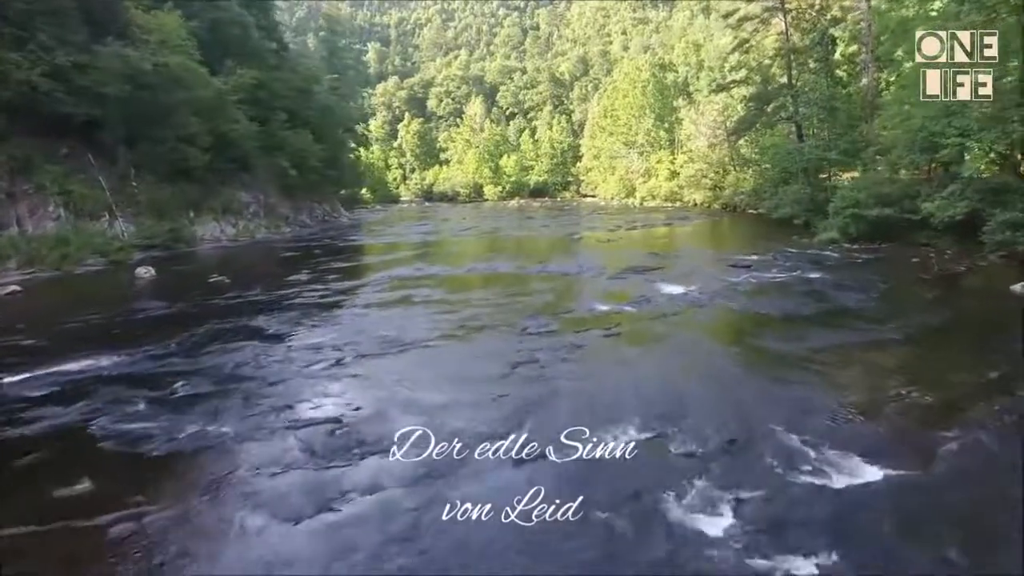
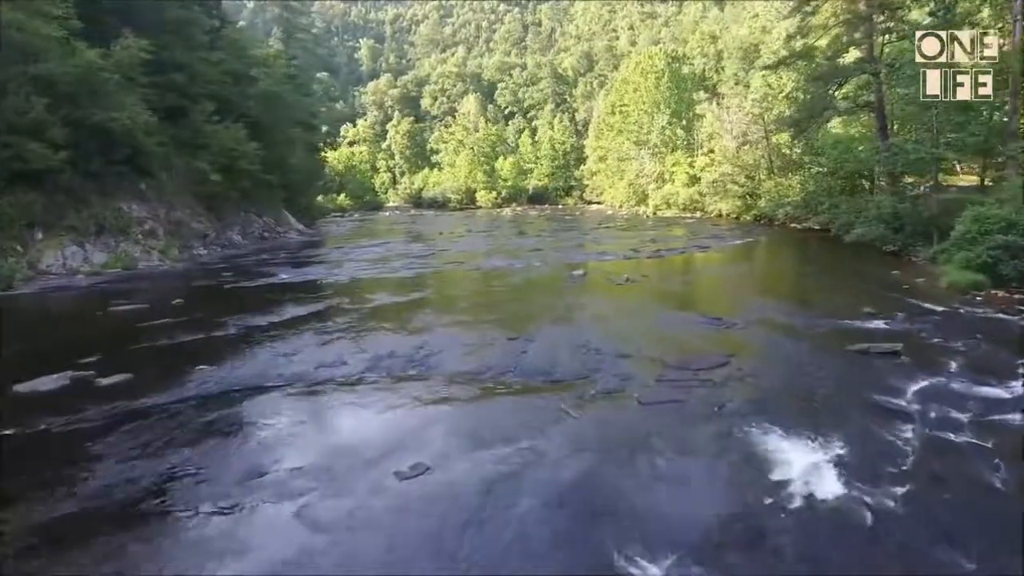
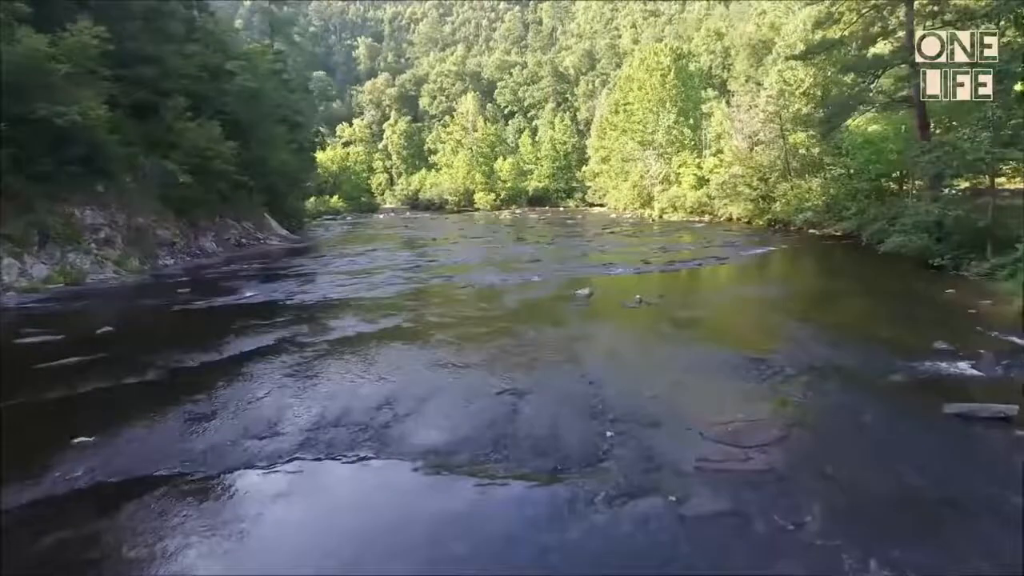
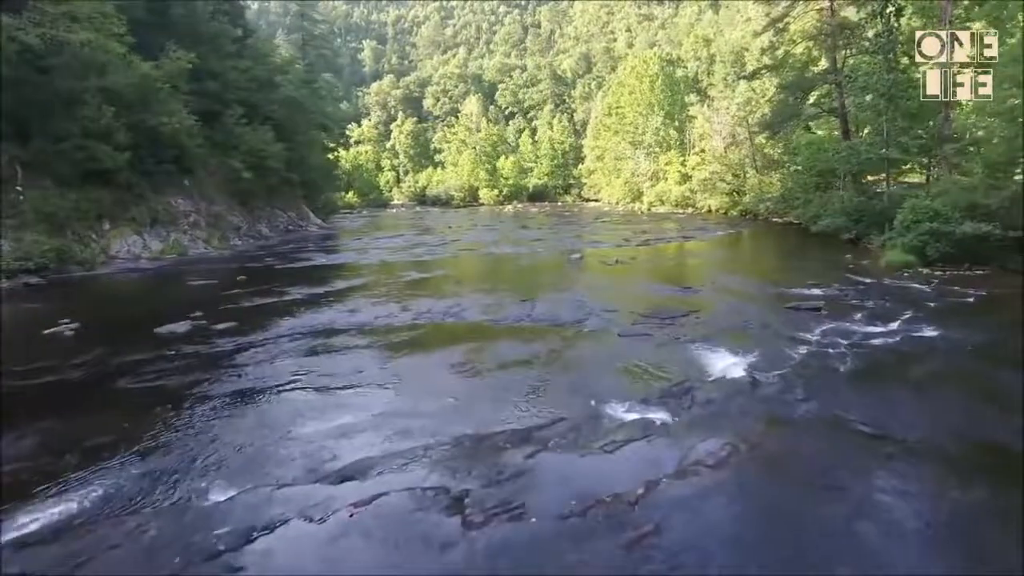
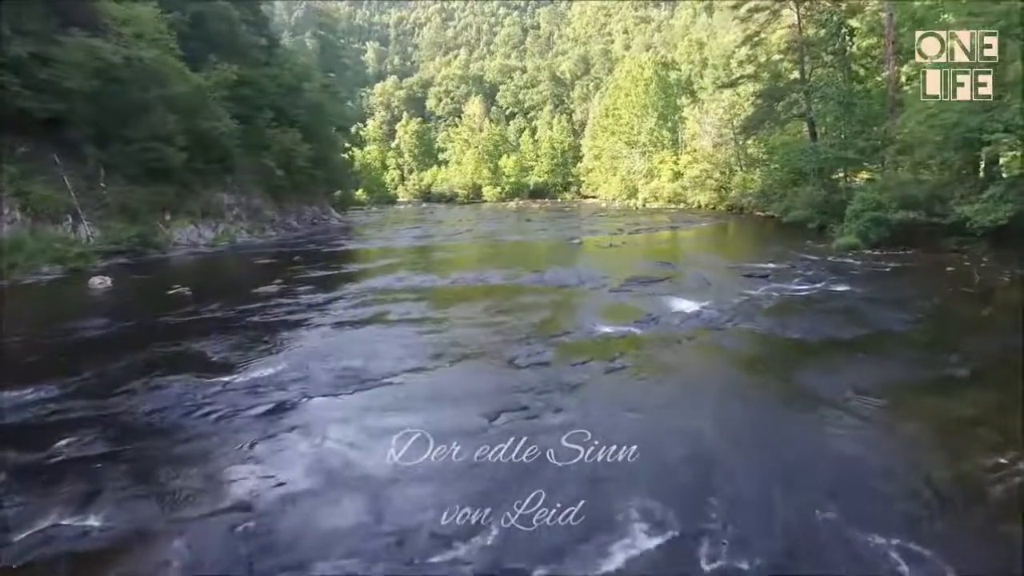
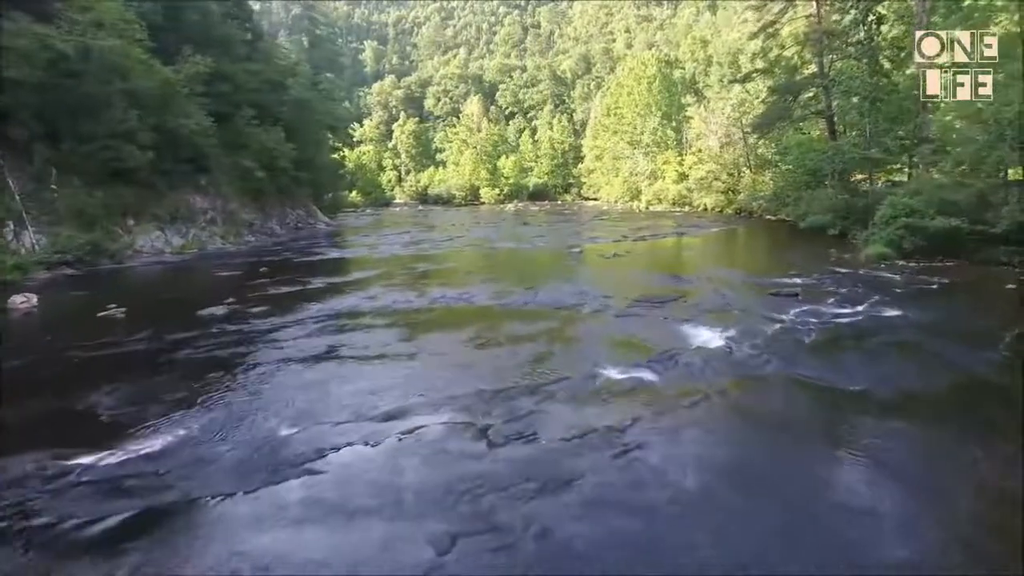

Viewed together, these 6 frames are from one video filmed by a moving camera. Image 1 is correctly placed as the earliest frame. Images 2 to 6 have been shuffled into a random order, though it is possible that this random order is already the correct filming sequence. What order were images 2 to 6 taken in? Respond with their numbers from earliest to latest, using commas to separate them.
5, 6, 4, 2, 3
